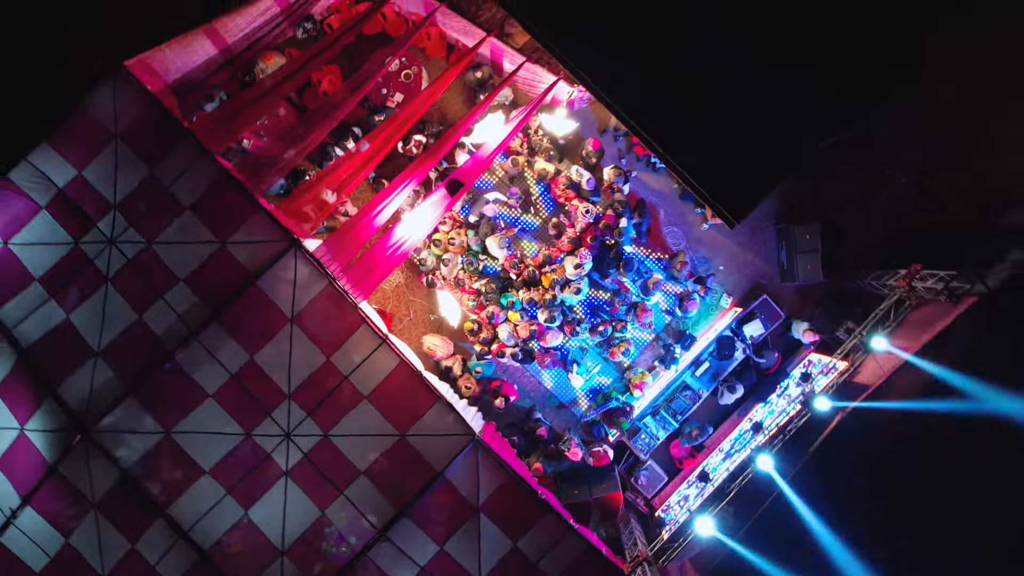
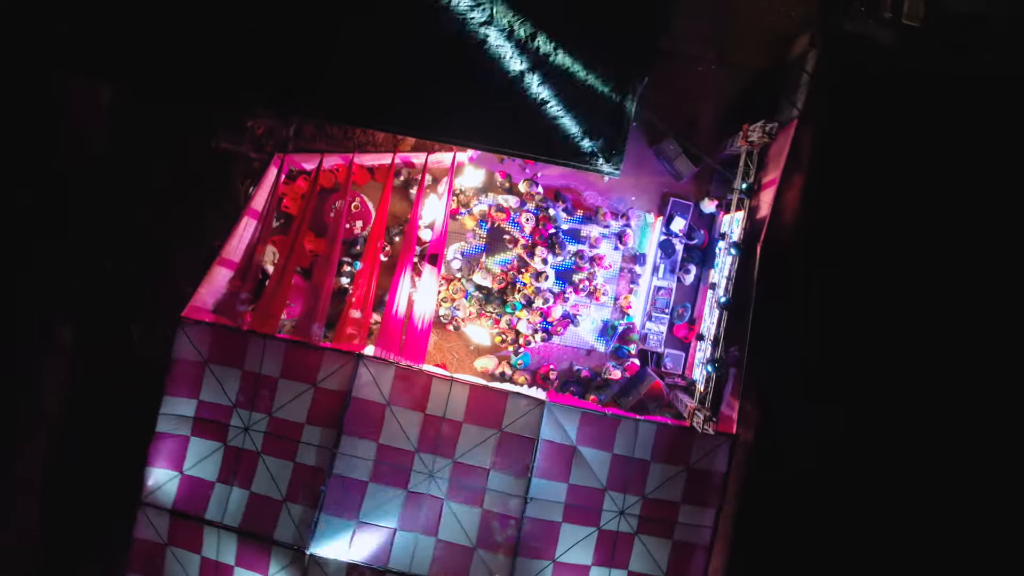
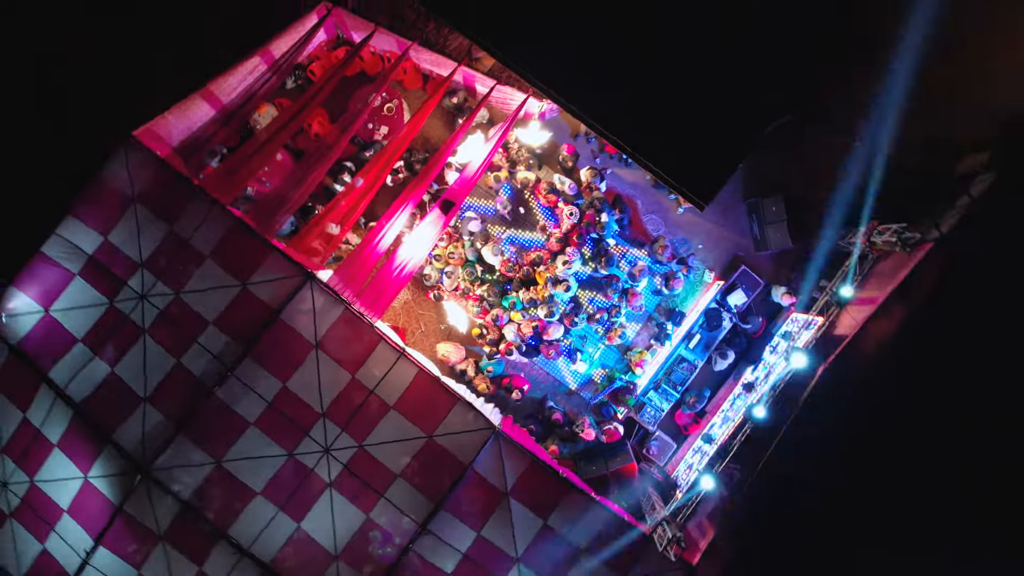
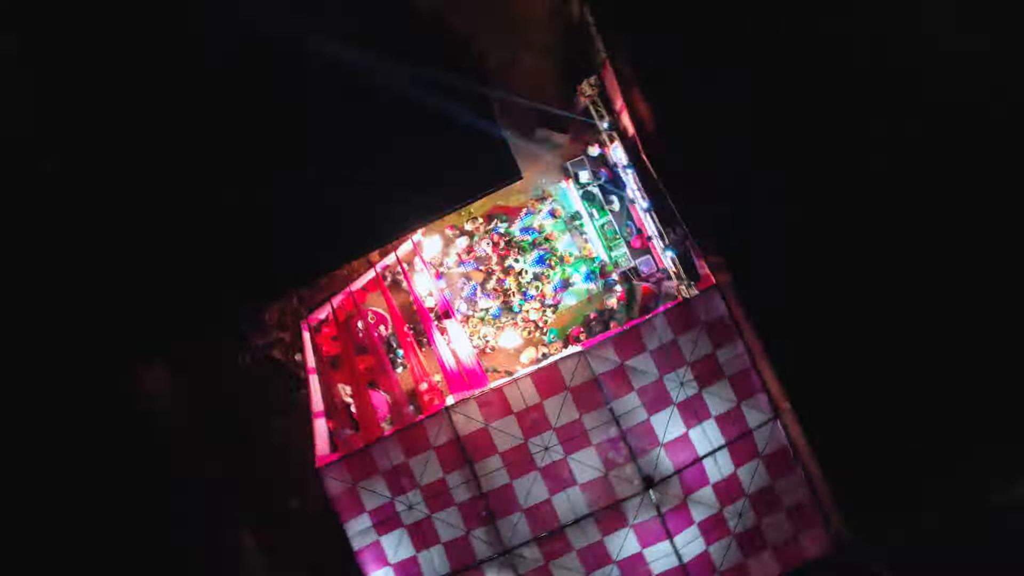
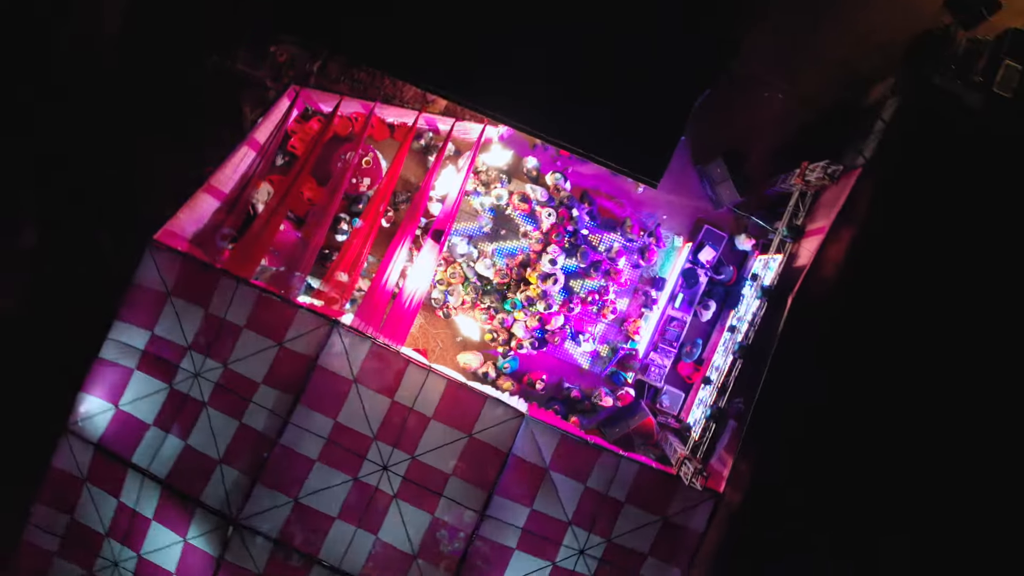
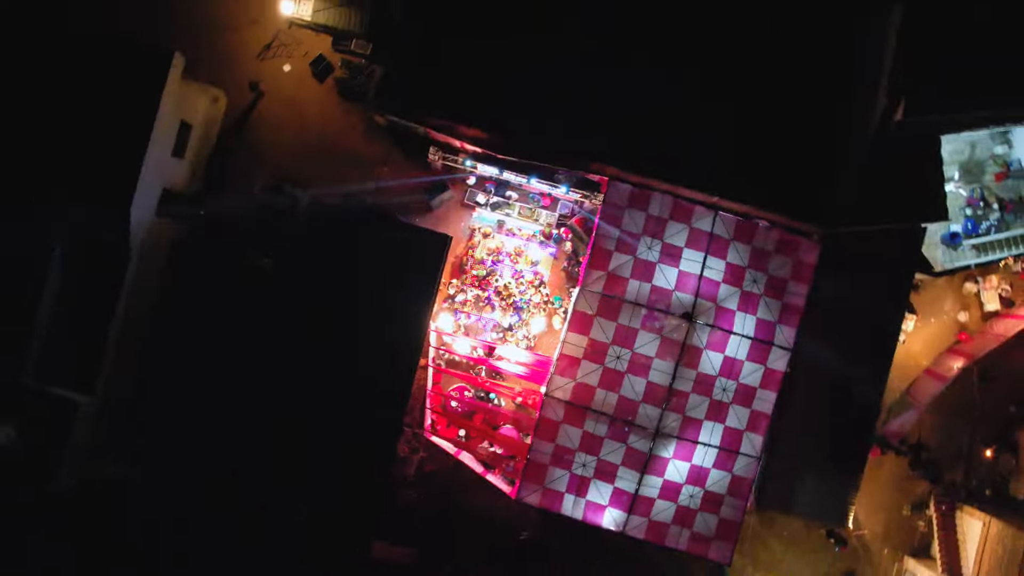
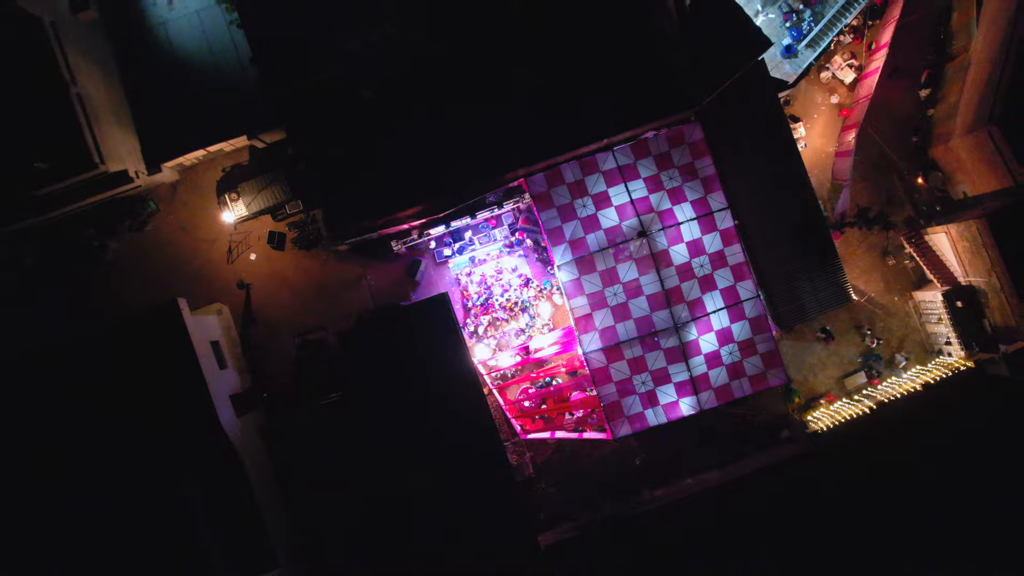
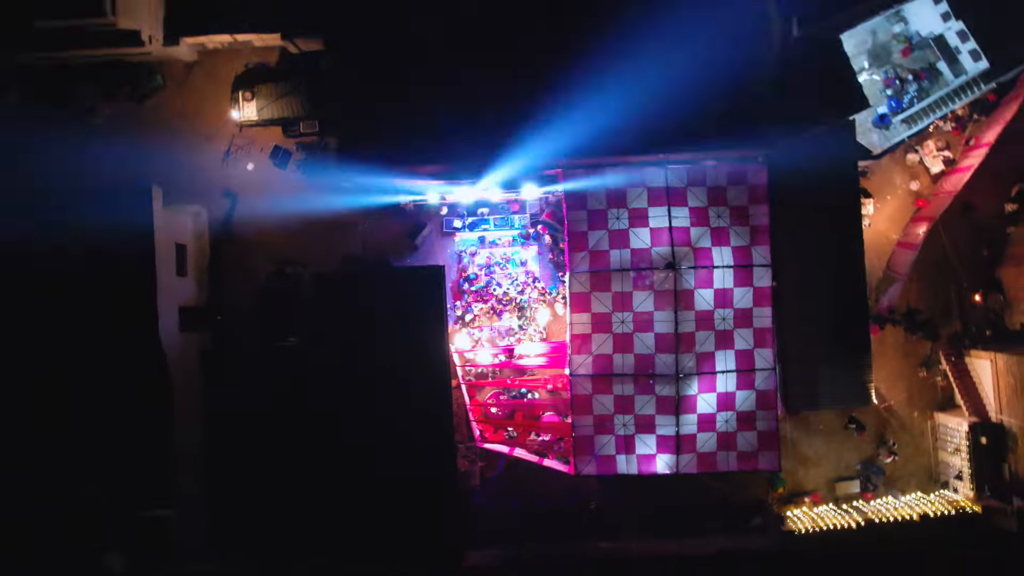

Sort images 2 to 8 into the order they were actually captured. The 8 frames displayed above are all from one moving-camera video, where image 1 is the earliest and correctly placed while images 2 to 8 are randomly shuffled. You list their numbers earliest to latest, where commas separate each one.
3, 5, 2, 4, 6, 8, 7
